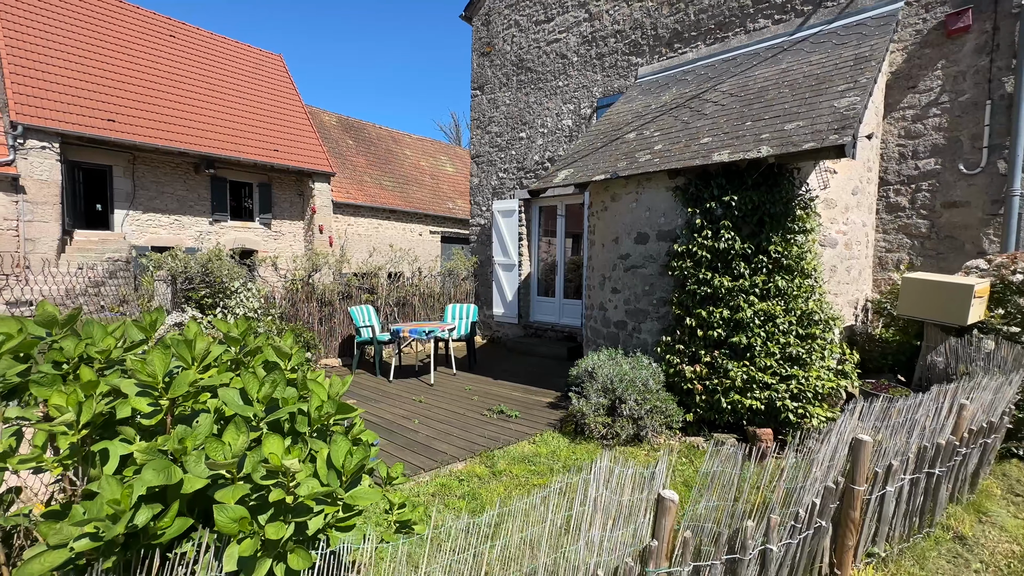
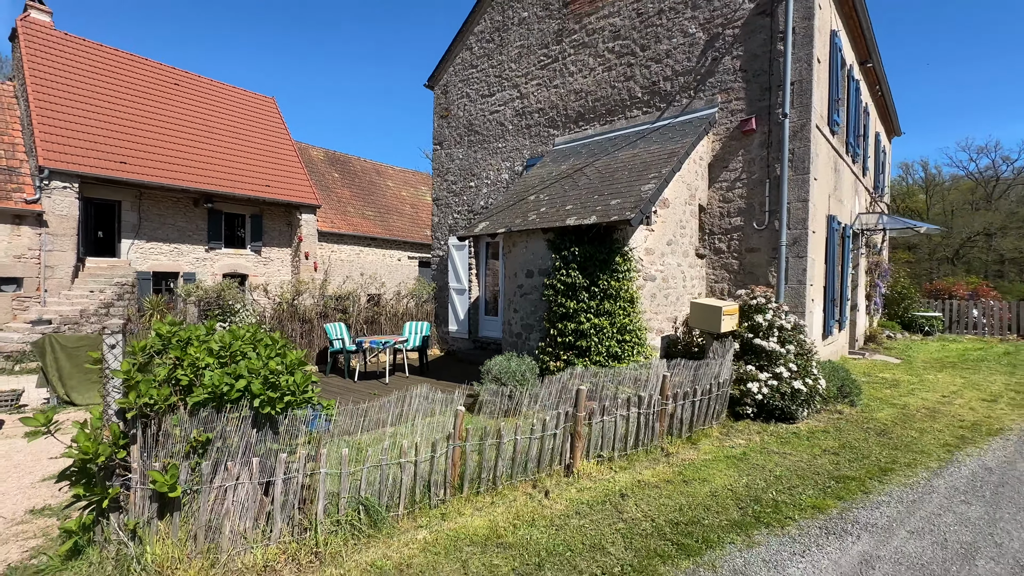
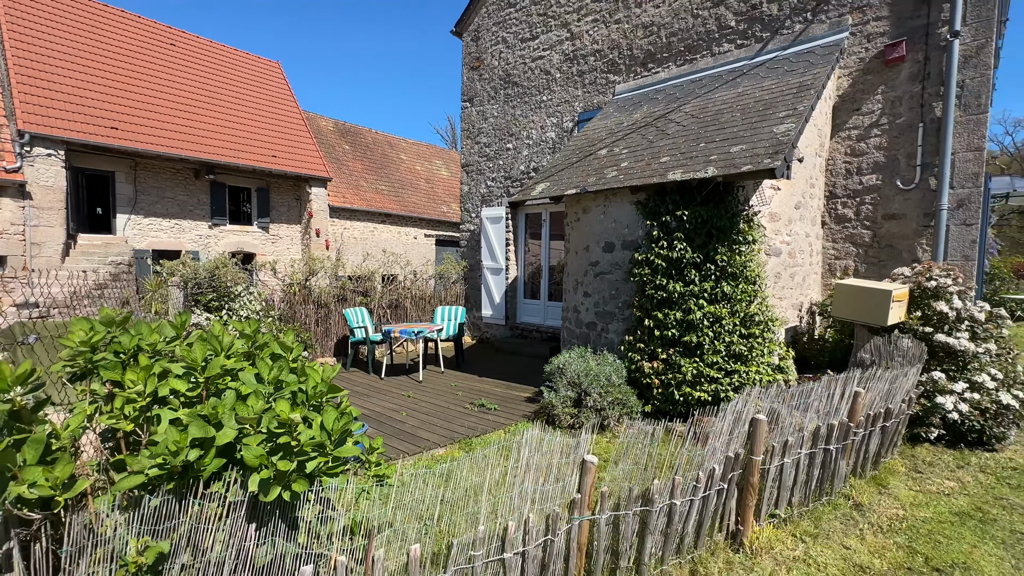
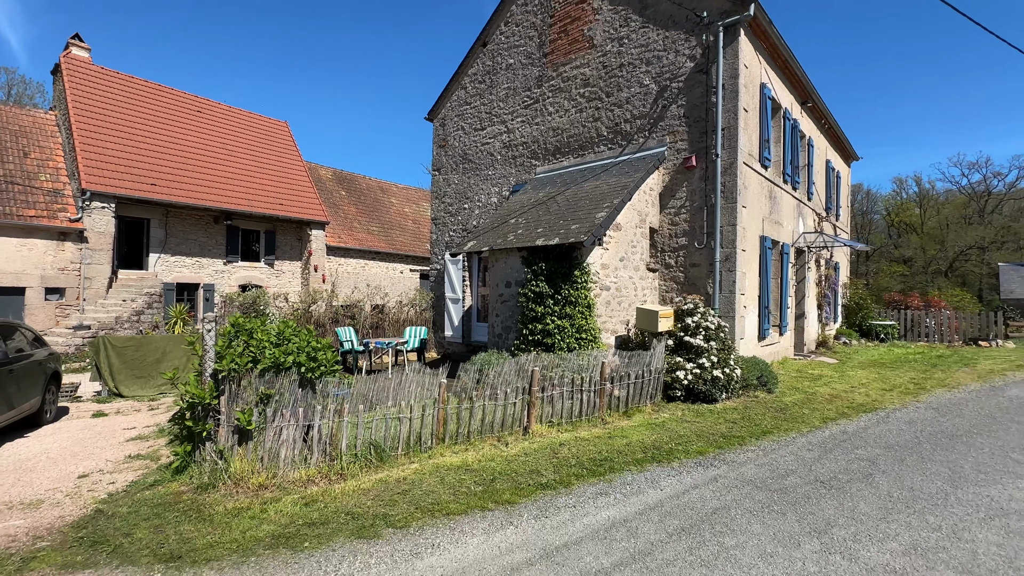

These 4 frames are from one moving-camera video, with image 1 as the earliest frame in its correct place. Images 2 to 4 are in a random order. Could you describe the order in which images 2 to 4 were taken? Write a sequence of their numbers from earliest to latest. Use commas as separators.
3, 2, 4
